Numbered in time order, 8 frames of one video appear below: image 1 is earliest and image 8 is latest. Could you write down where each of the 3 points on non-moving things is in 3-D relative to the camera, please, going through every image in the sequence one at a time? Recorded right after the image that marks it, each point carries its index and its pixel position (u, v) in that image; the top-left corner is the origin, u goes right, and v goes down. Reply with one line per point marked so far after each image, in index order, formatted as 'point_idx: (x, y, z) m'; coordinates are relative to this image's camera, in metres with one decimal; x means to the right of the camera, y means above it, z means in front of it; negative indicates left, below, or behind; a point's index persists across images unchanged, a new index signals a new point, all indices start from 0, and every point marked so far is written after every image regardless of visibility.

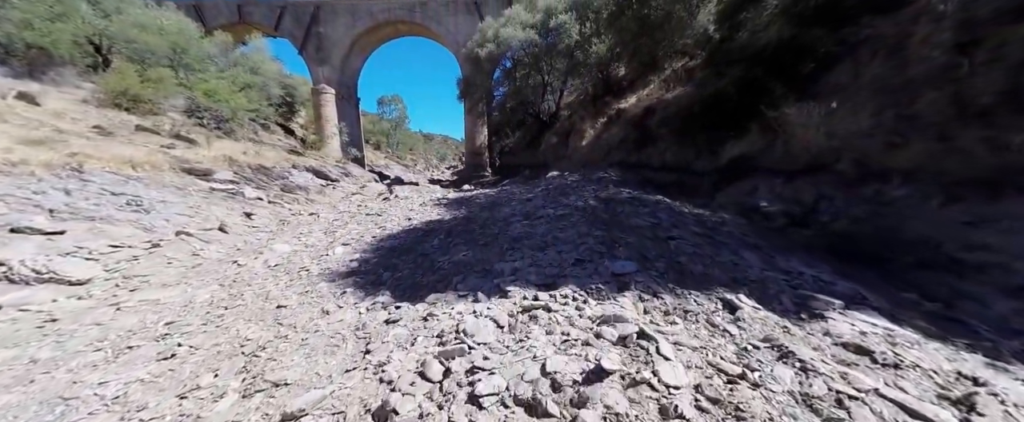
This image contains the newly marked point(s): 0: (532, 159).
0: (+1.0, +2.3, +16.3) m
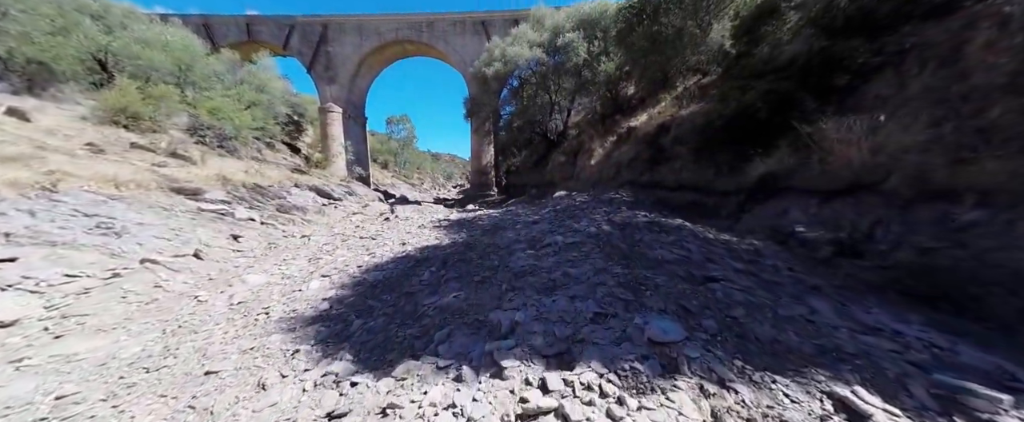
0: (+1.3, +1.4, +15.7) m
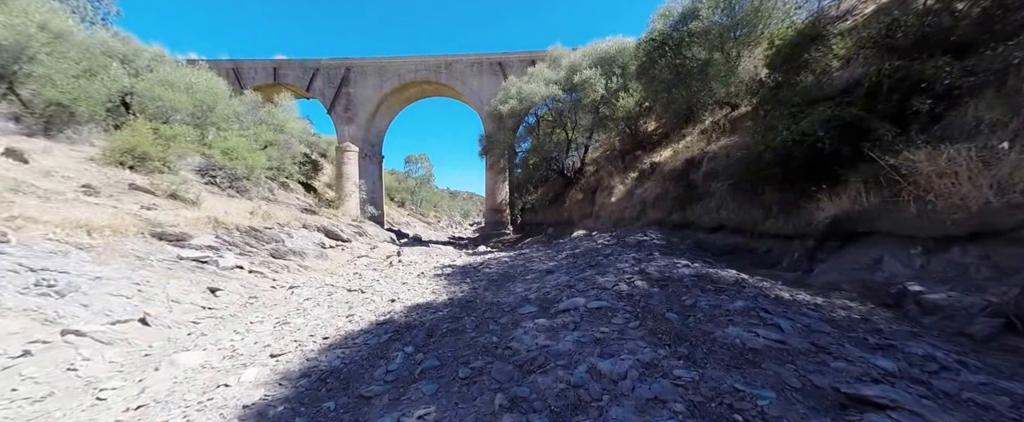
0: (+1.8, -0.2, +14.7) m
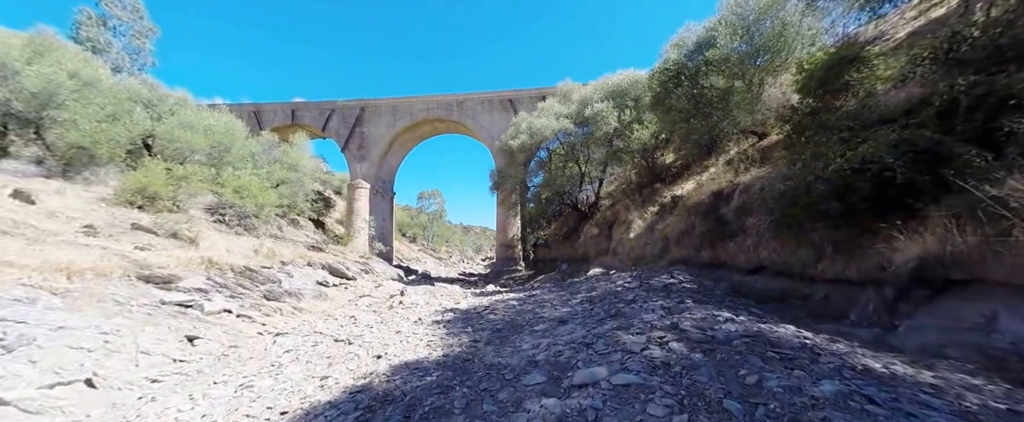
0: (+2.2, -1.6, +13.9) m
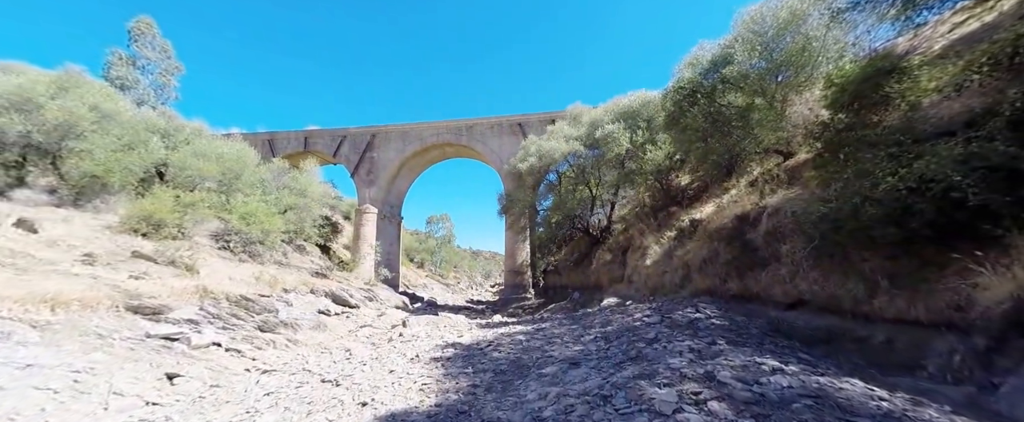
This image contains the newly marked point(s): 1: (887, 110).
0: (+2.5, -2.4, +13.2) m
1: (+4.7, +1.3, +4.7) m
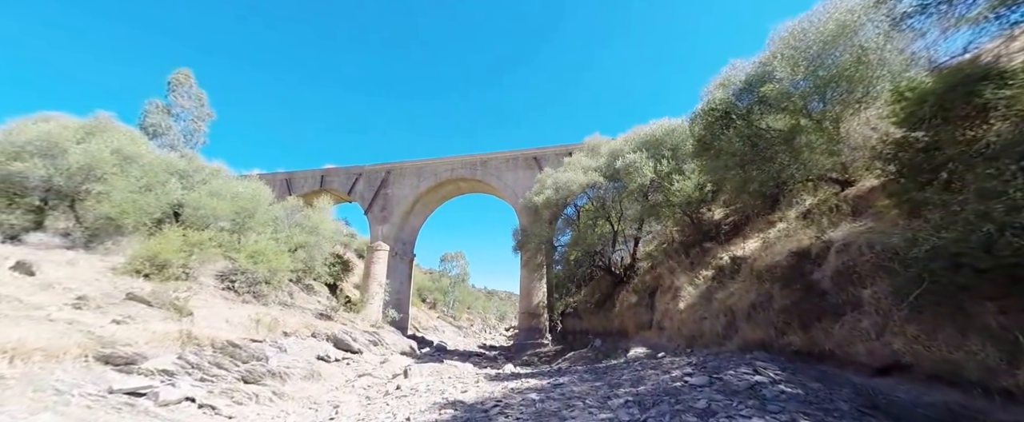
0: (+3.0, -3.6, +12.0) m
1: (+4.8, +1.0, +3.7) m
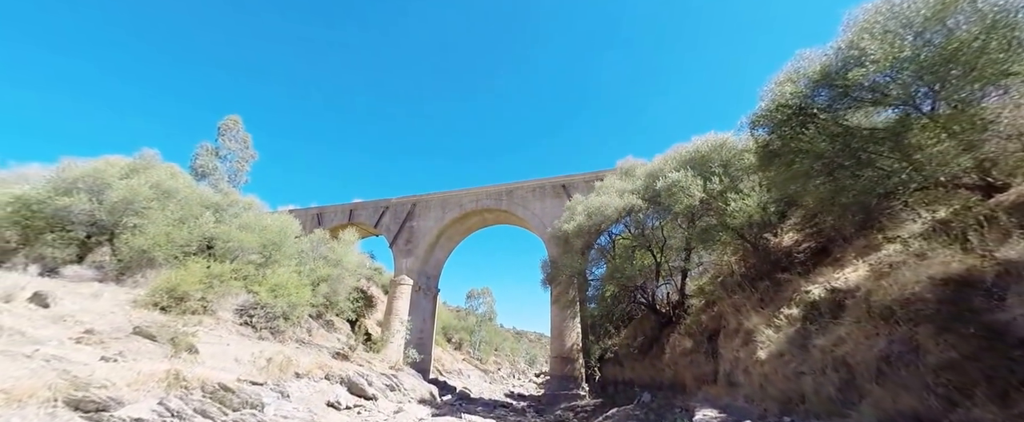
0: (+3.8, -4.4, +10.2) m
1: (+5.0, +1.0, +2.3) m
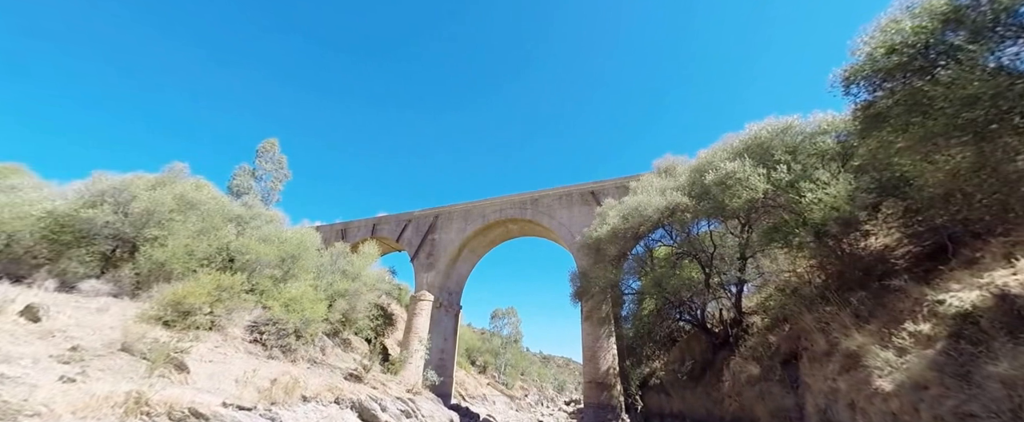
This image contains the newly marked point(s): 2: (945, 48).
0: (+4.3, -4.4, +8.3) m
1: (+4.8, +1.5, +0.7) m
2: (+5.1, +1.9, +4.4) m
